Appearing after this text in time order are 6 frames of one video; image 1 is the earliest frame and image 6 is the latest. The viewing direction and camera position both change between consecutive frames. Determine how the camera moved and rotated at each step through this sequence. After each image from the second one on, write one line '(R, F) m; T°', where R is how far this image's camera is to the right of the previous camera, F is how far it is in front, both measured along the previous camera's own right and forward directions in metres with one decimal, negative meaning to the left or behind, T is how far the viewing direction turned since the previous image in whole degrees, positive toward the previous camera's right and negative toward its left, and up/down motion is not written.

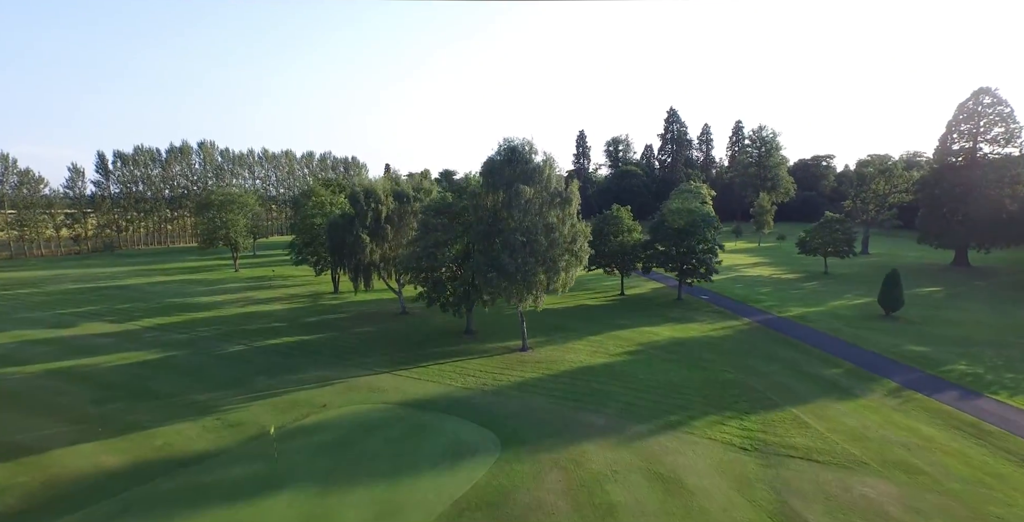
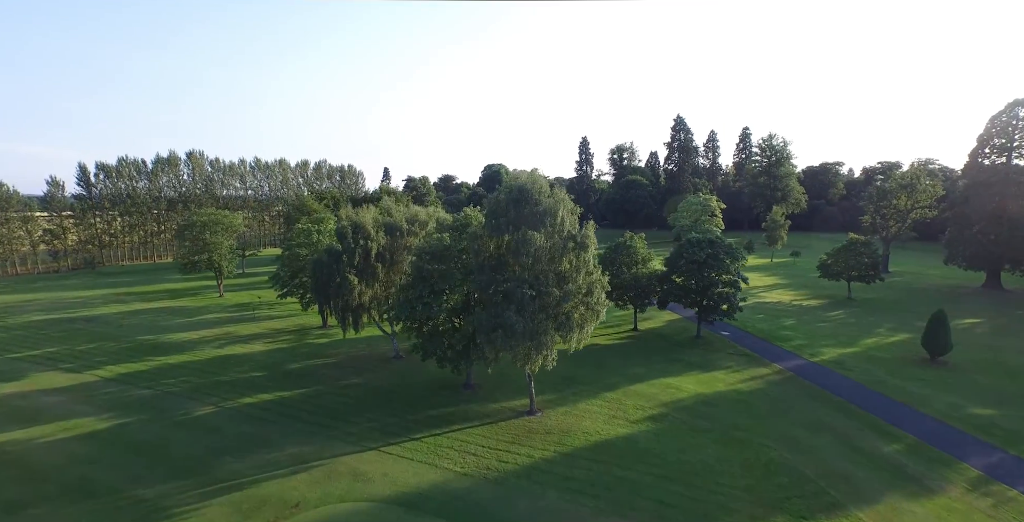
(-0.3, +3.4) m; 0°
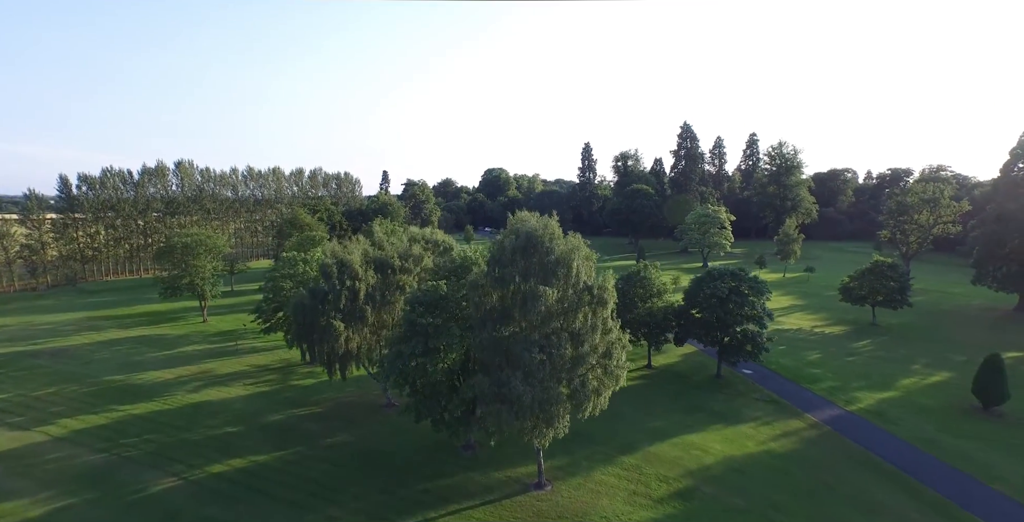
(-0.2, +3.1) m; 0°
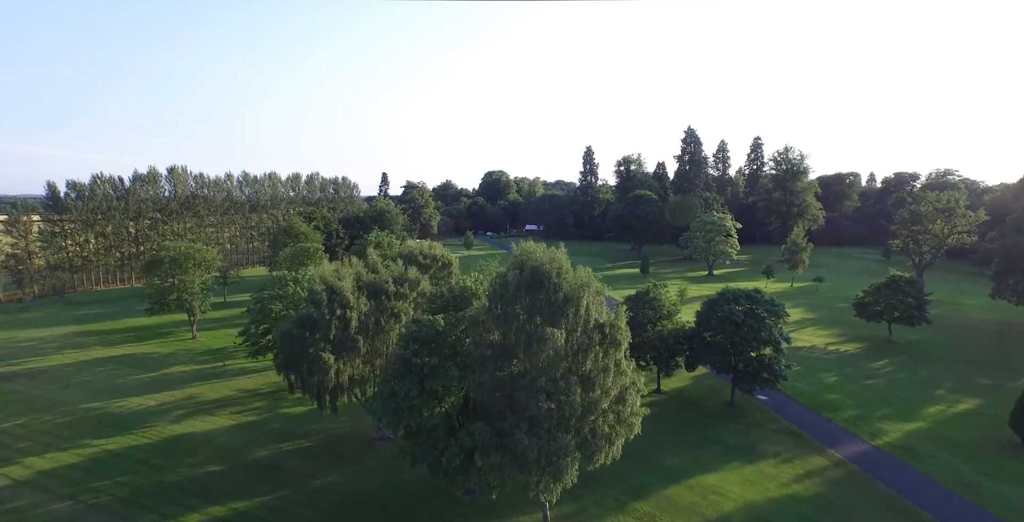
(-0.1, +1.9) m; 0°
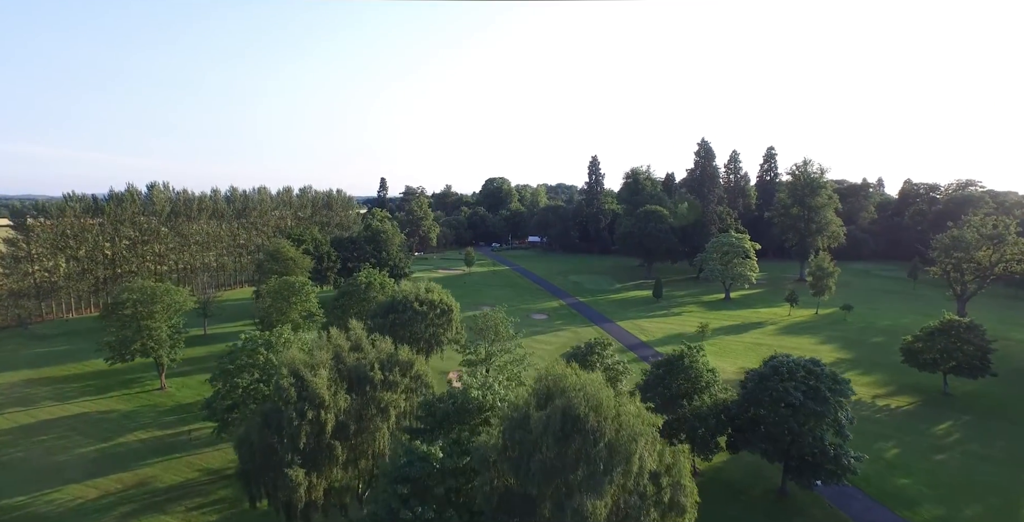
(-0.5, +5.1) m; 0°
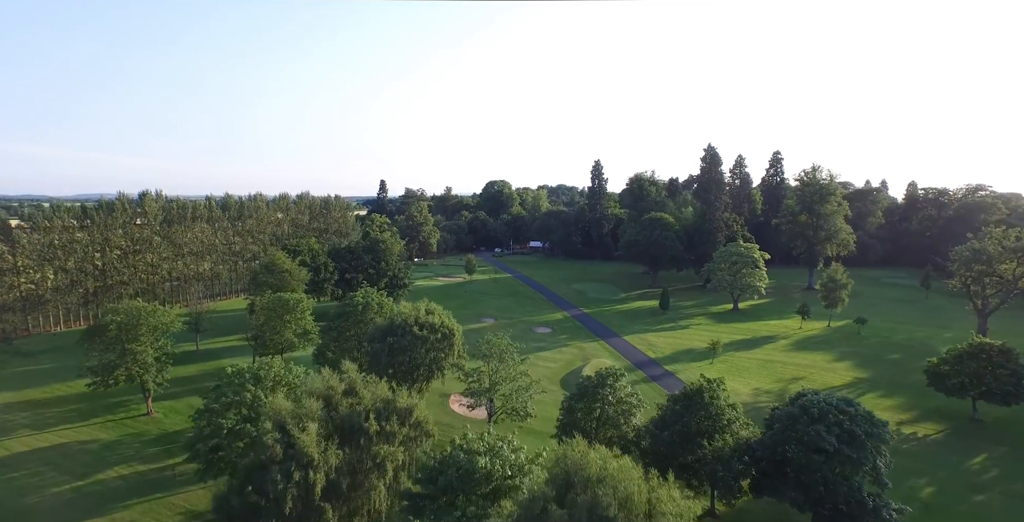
(-0.3, +2.1) m; 0°
